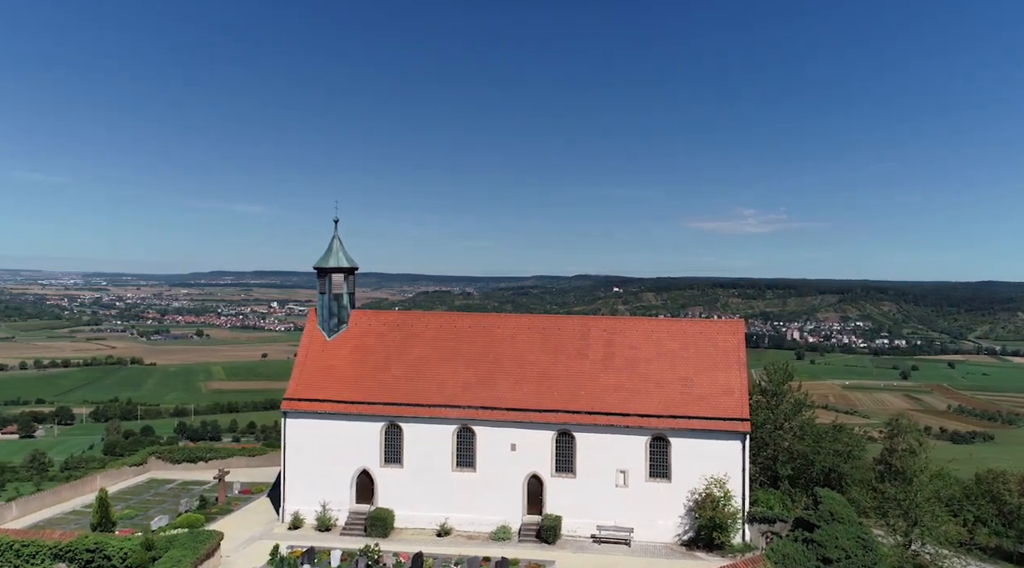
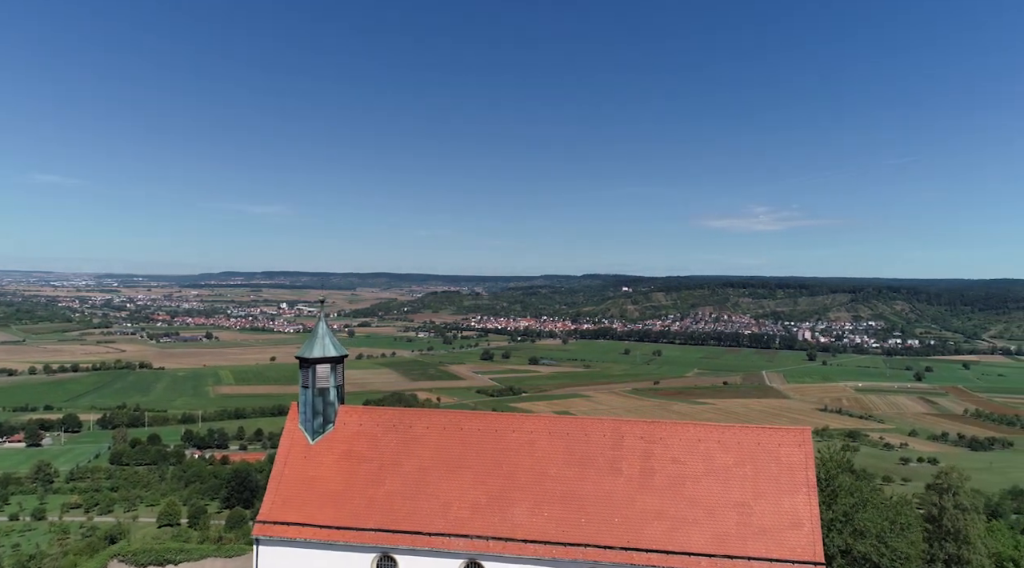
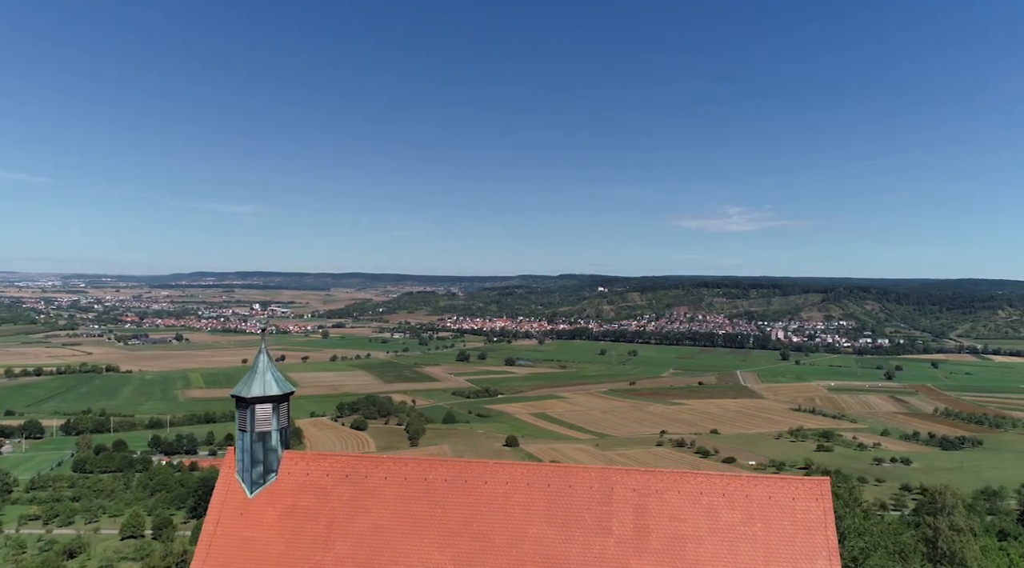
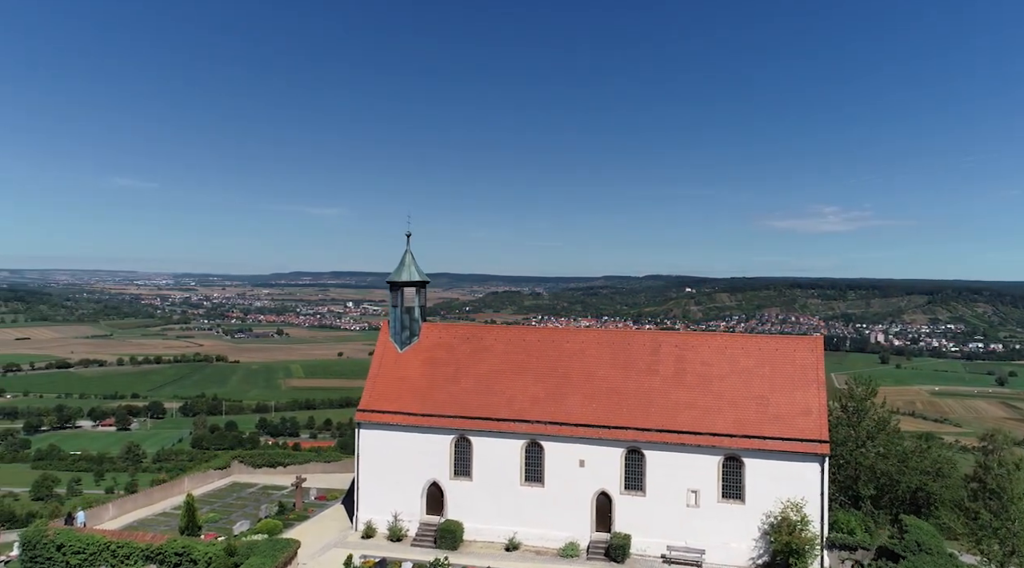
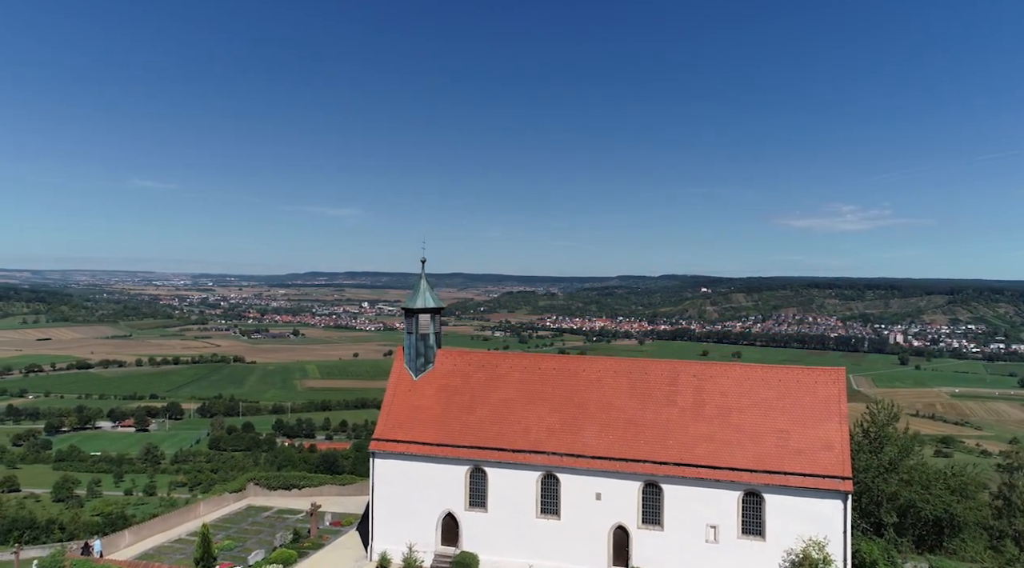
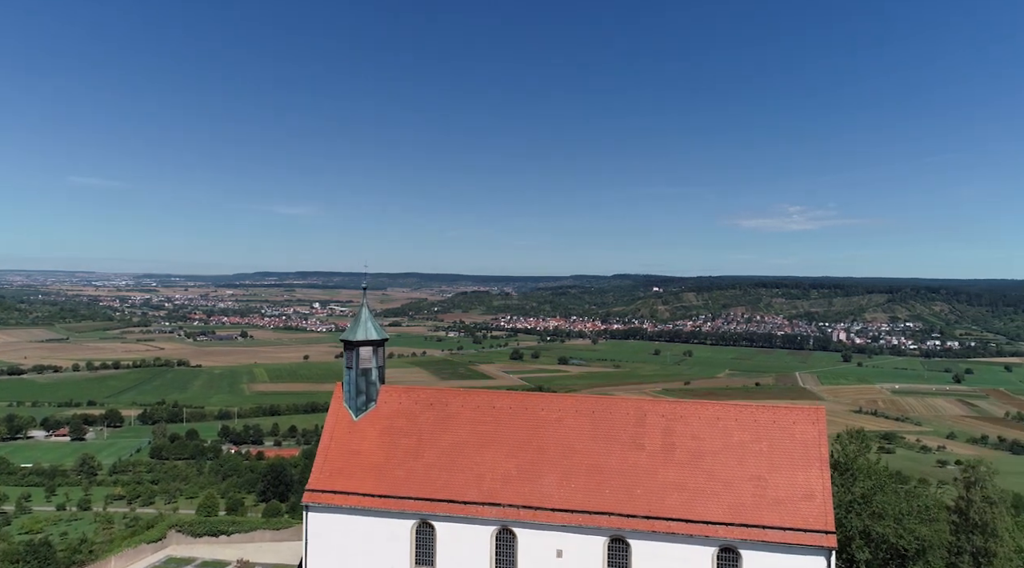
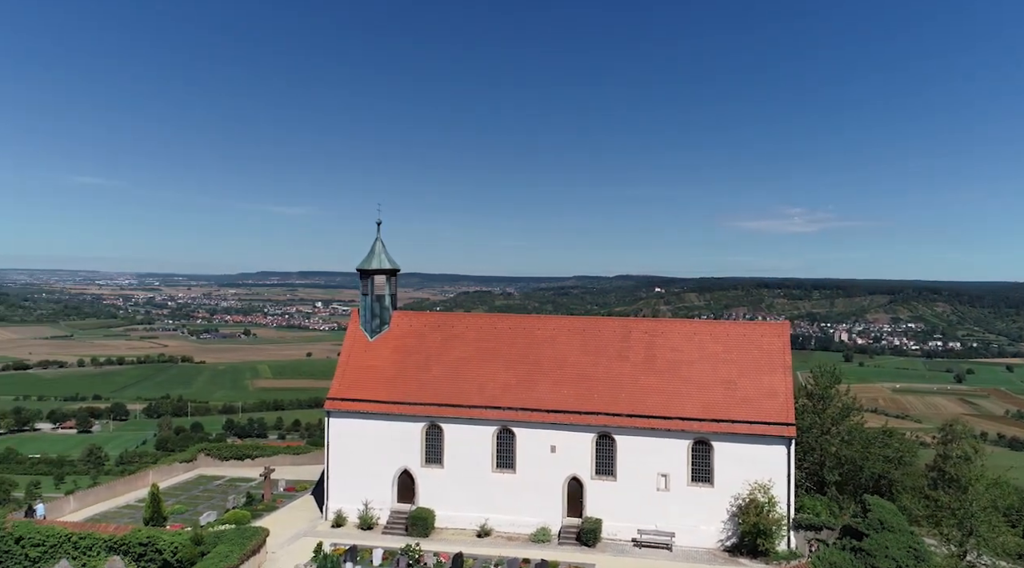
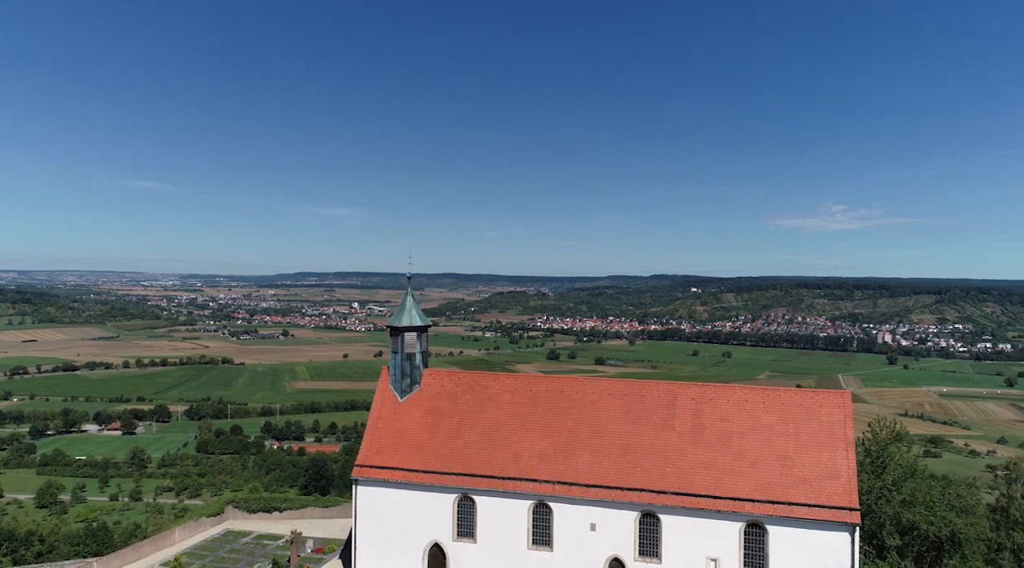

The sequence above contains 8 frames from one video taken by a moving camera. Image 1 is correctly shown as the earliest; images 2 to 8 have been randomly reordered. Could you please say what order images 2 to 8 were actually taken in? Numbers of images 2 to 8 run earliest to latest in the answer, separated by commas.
7, 4, 5, 8, 6, 2, 3
